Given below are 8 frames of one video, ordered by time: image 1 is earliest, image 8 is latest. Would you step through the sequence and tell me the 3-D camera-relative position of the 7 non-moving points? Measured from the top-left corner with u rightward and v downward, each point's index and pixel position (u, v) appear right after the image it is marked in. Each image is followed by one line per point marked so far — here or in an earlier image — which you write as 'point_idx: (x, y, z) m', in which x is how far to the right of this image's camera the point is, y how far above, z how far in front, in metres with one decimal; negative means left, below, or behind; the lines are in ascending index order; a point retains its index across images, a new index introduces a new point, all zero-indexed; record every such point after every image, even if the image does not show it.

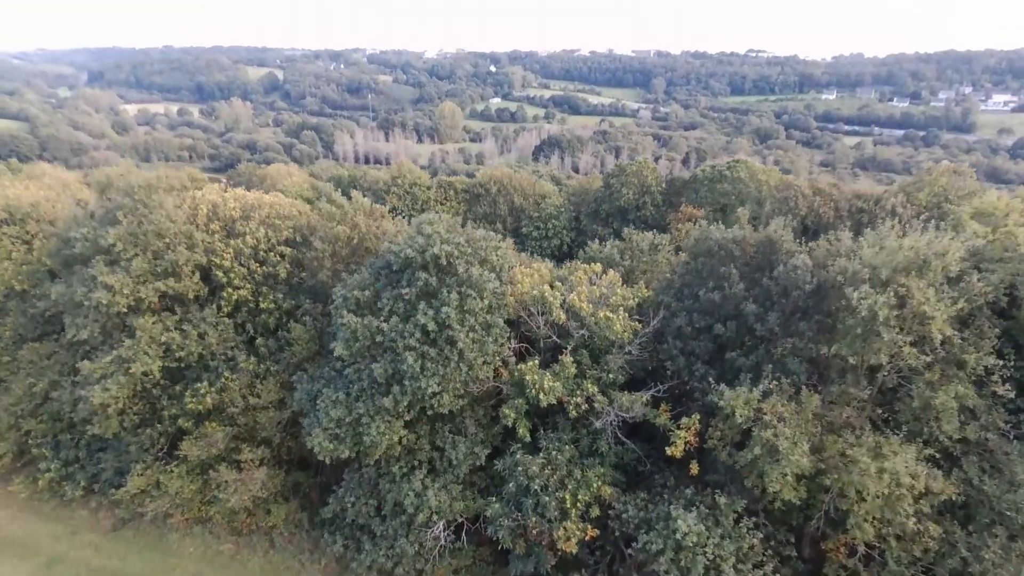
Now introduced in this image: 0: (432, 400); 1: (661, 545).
0: (-1.8, -2.6, +14.7) m
1: (+2.9, -5.0, +12.5) m
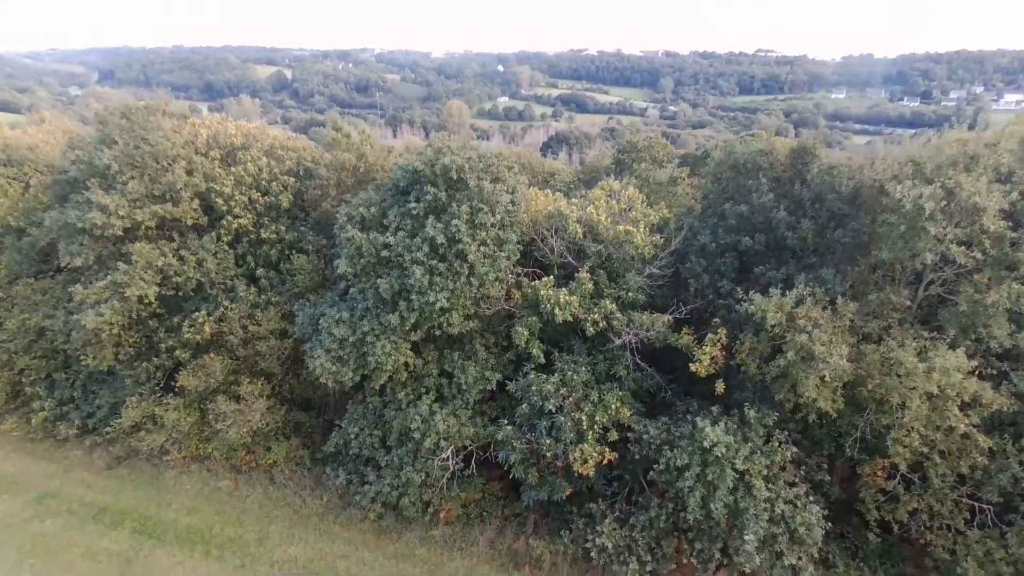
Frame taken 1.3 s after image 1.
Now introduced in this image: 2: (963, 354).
0: (-1.6, -0.7, +13.9) m
1: (+3.2, -3.1, +11.7) m
2: (+7.5, -1.1, +10.6) m
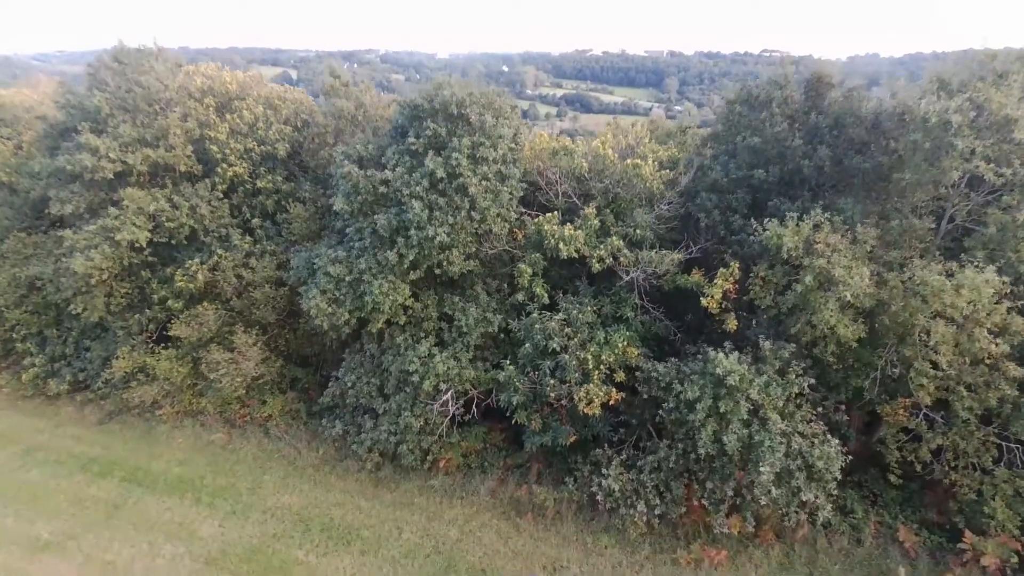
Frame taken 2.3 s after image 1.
0: (-1.5, +0.6, +13.3) m
1: (+3.2, -1.8, +11.1) m
2: (+7.5, +0.2, +10.0) m
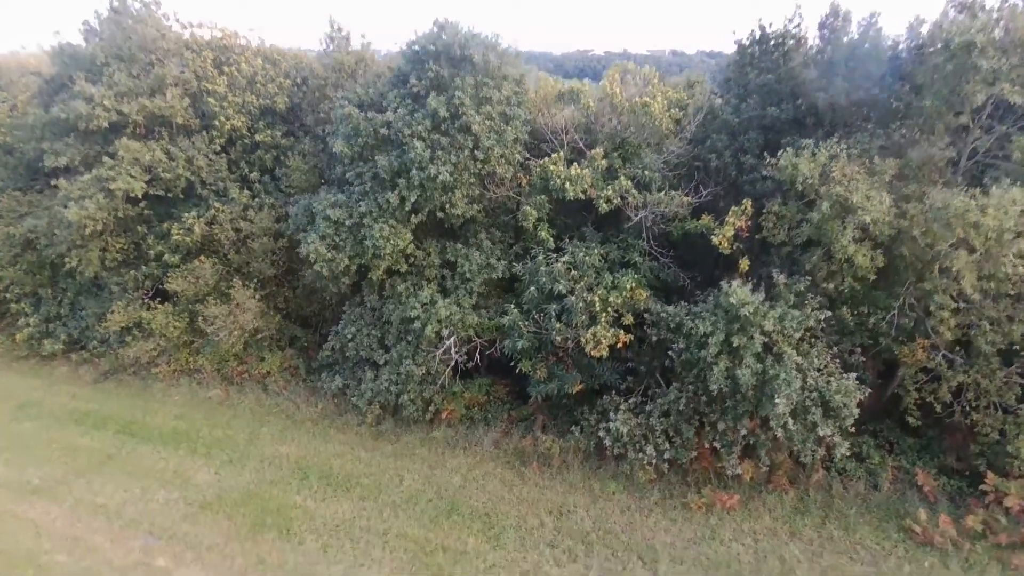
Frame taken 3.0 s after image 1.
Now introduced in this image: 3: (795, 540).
0: (-1.4, +1.8, +13.0) m
1: (+3.3, -0.7, +10.7) m
2: (+7.6, +1.4, +9.6) m
3: (+4.6, -4.1, +10.3) m
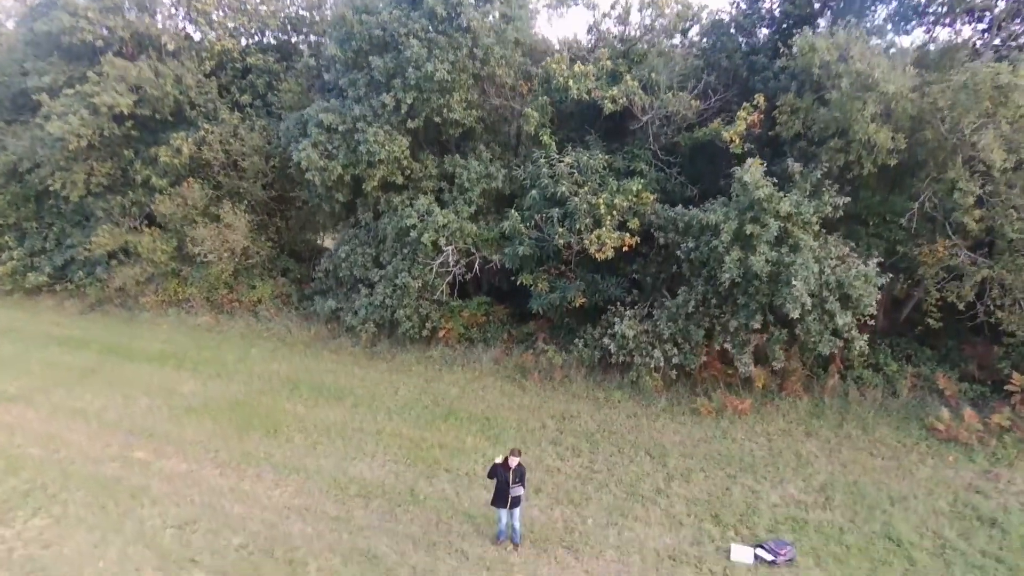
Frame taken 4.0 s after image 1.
0: (-1.4, +3.5, +12.4) m
1: (+3.3, +1.1, +10.2) m
2: (+7.6, +3.1, +9.0) m
3: (+4.6, -2.3, +9.8) m
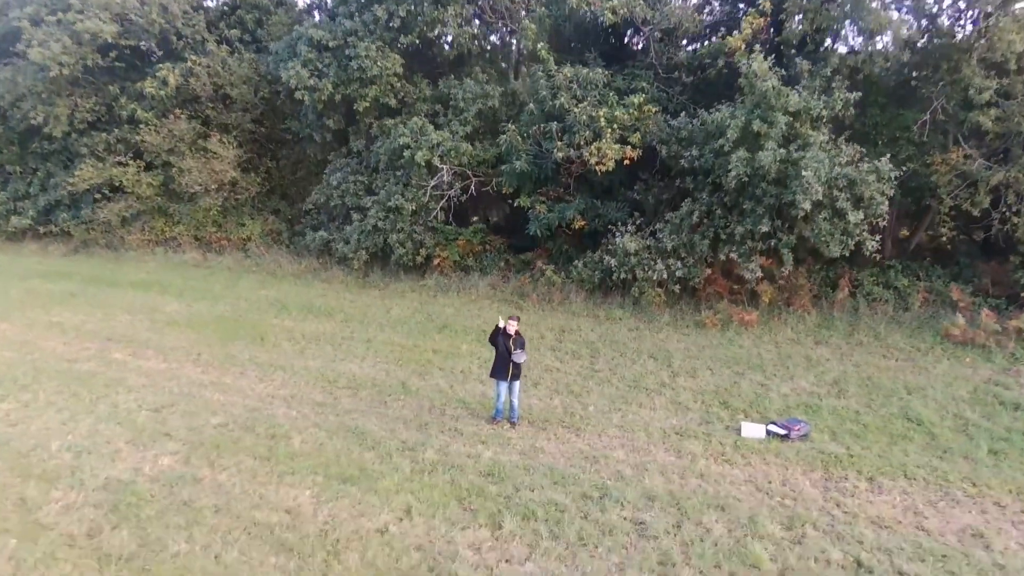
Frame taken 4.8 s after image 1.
0: (-1.5, +5.0, +12.0) m
1: (+3.3, +2.5, +9.7) m
2: (+7.6, +4.6, +8.6) m
3: (+4.5, -0.9, +9.4) m
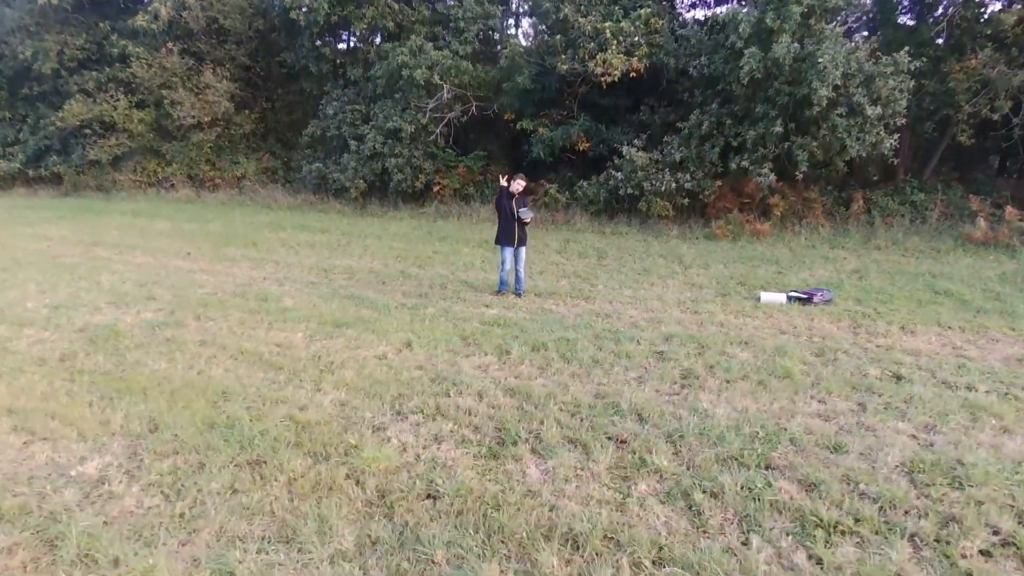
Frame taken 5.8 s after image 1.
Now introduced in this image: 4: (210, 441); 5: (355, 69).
0: (-1.4, +6.4, +11.6) m
1: (+3.3, +3.9, +9.4) m
2: (+7.6, +6.0, +8.3) m
3: (+4.6, +0.5, +9.0) m
4: (-1.5, -0.8, +3.2) m
5: (-3.2, +4.4, +13.0) m
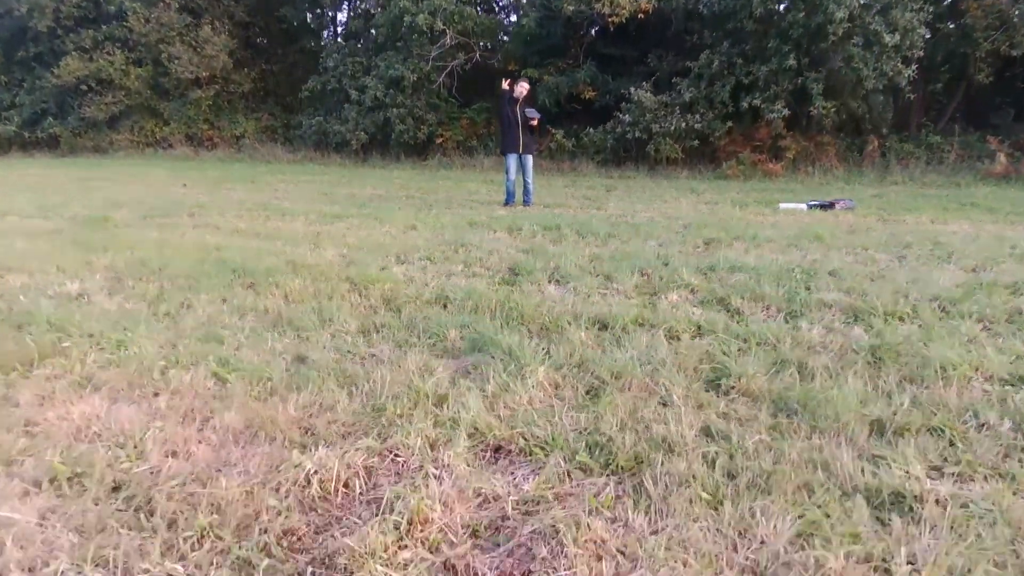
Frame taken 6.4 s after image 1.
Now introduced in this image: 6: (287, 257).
0: (-1.3, +7.2, +11.3) m
1: (+3.4, +4.8, +9.1) m
2: (+7.7, +6.9, +8.0) m
3: (+4.7, +1.4, +8.8) m
4: (-1.5, +0.1, +3.0) m
5: (-3.1, +5.3, +12.7) m
6: (-1.2, +0.2, +3.4) m
